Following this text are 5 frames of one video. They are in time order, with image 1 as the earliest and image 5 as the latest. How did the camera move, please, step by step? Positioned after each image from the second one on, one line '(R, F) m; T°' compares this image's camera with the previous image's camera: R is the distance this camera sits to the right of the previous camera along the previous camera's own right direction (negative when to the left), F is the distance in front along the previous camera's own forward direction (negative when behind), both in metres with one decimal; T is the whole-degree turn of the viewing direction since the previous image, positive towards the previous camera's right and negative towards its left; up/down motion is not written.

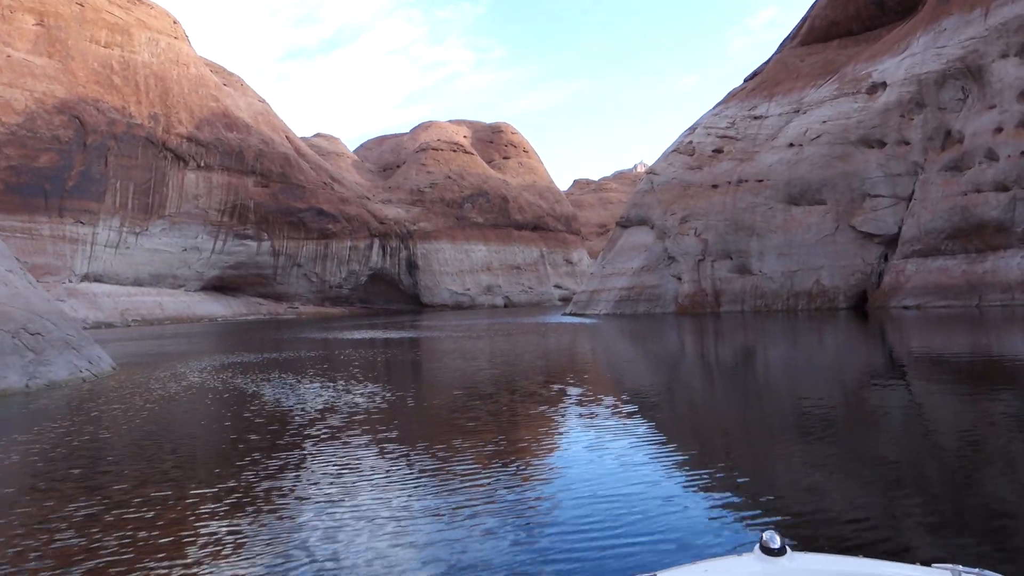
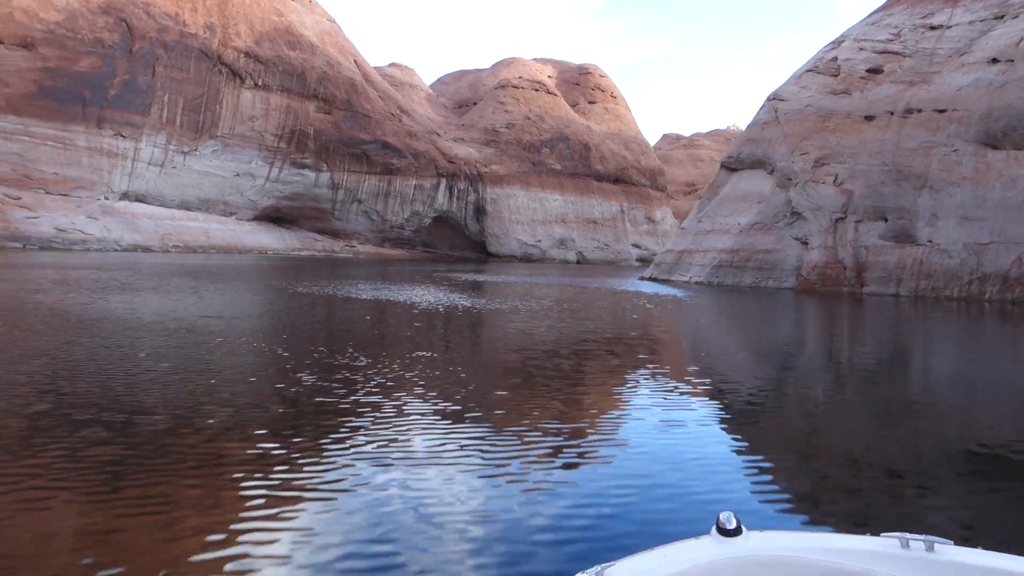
(+0.2, +3.7) m; -5°
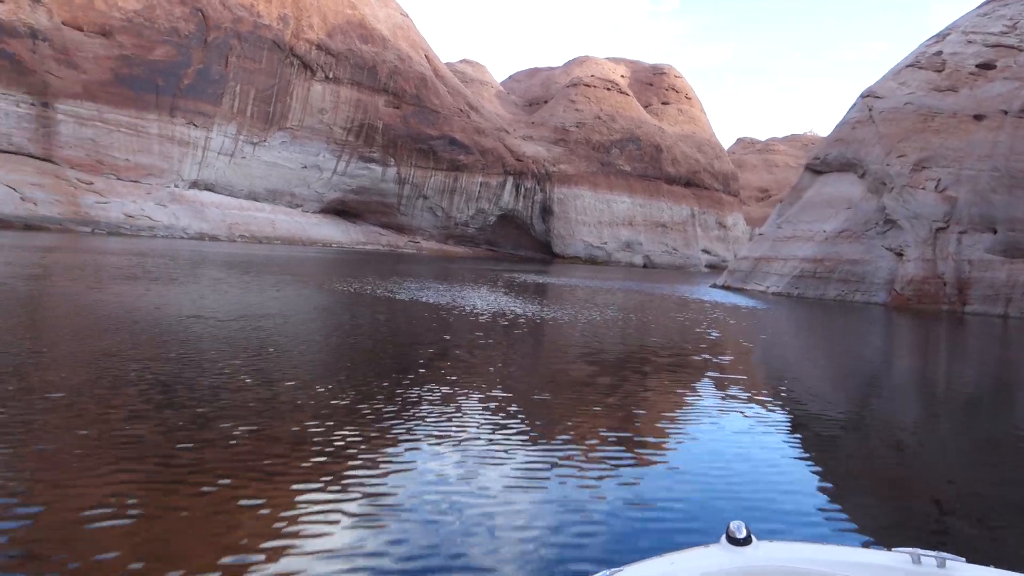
(0.0, +0.7) m; -4°
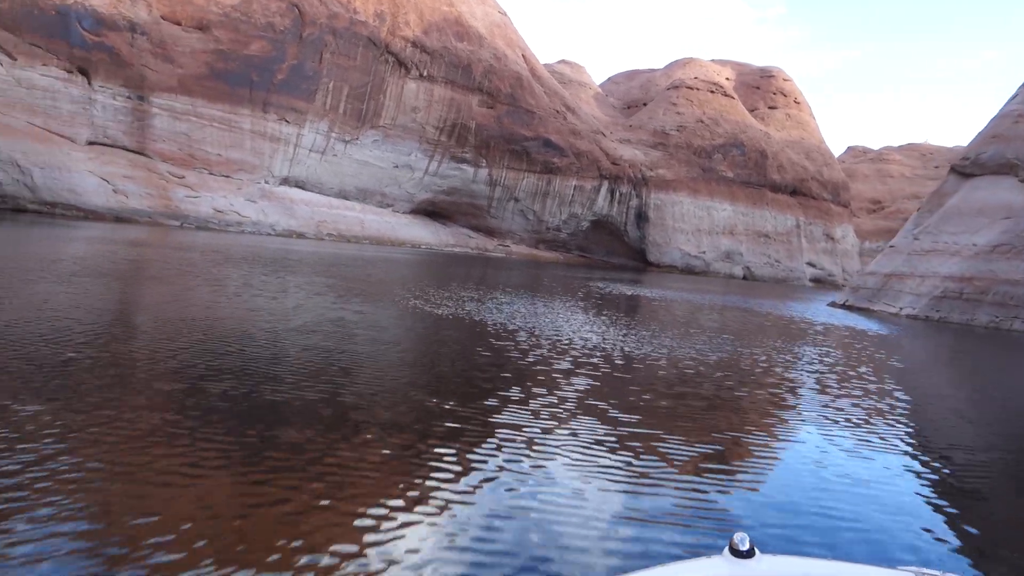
(+0.1, +1.3) m; -6°
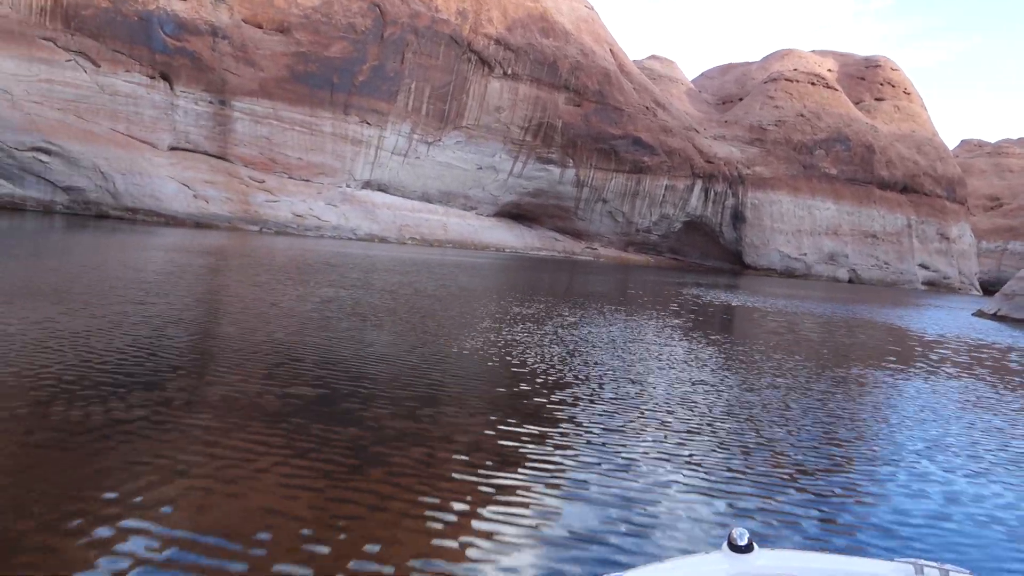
(+0.1, +1.3) m; -6°
